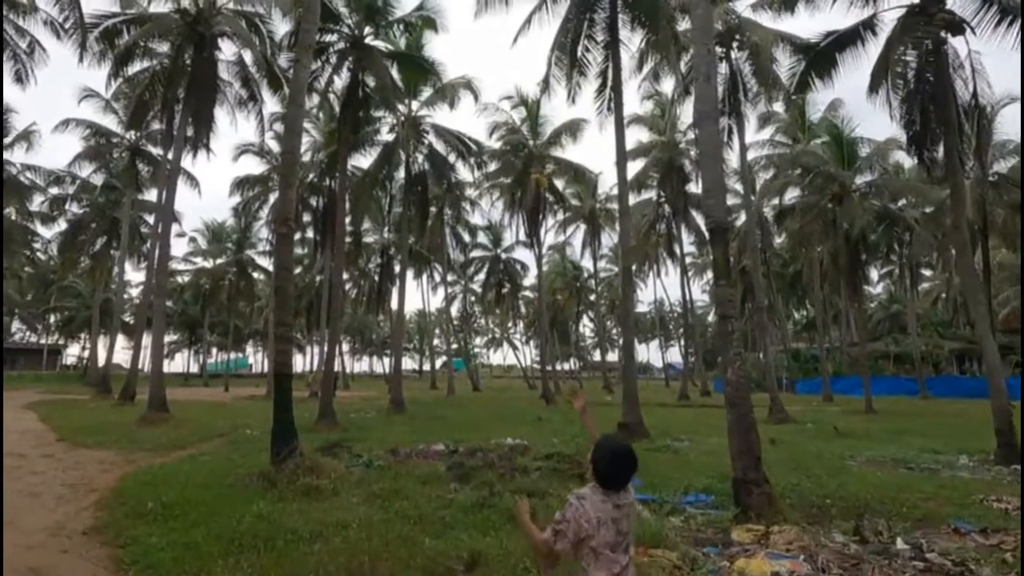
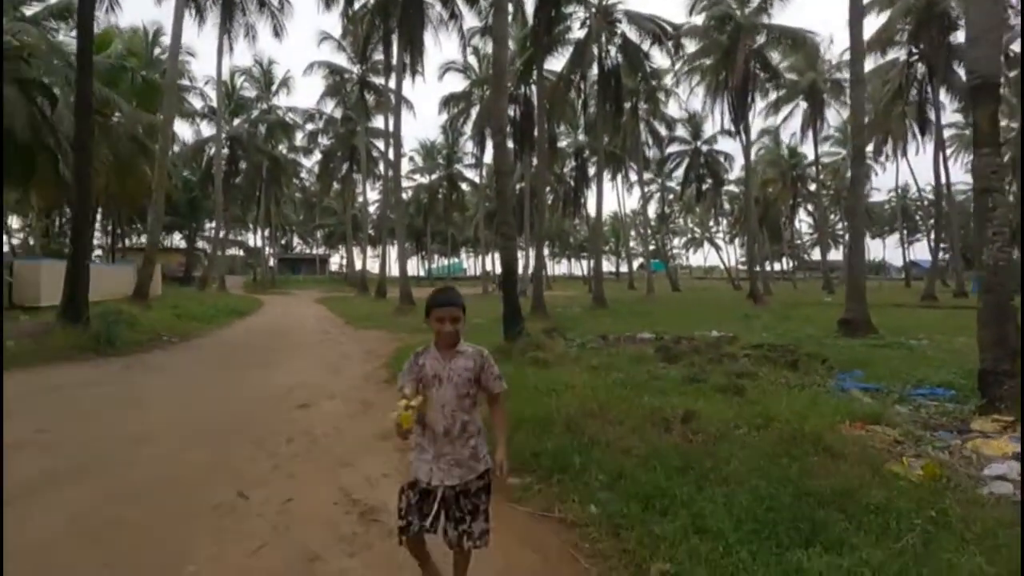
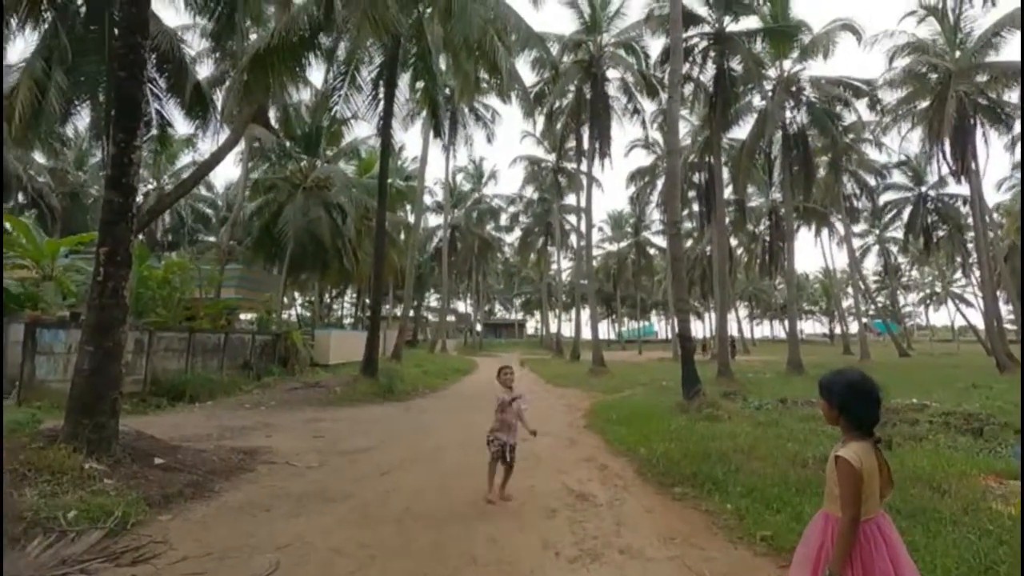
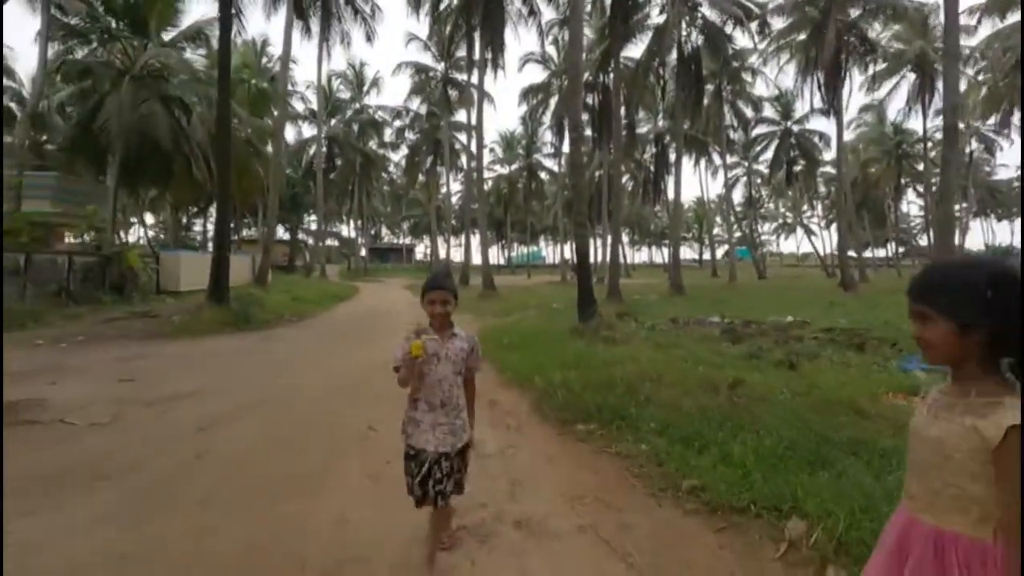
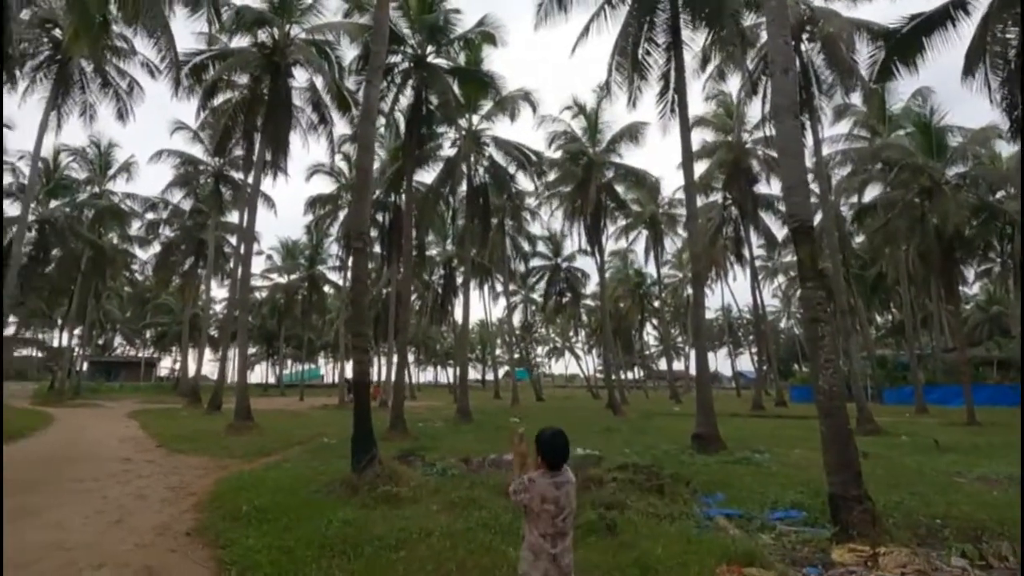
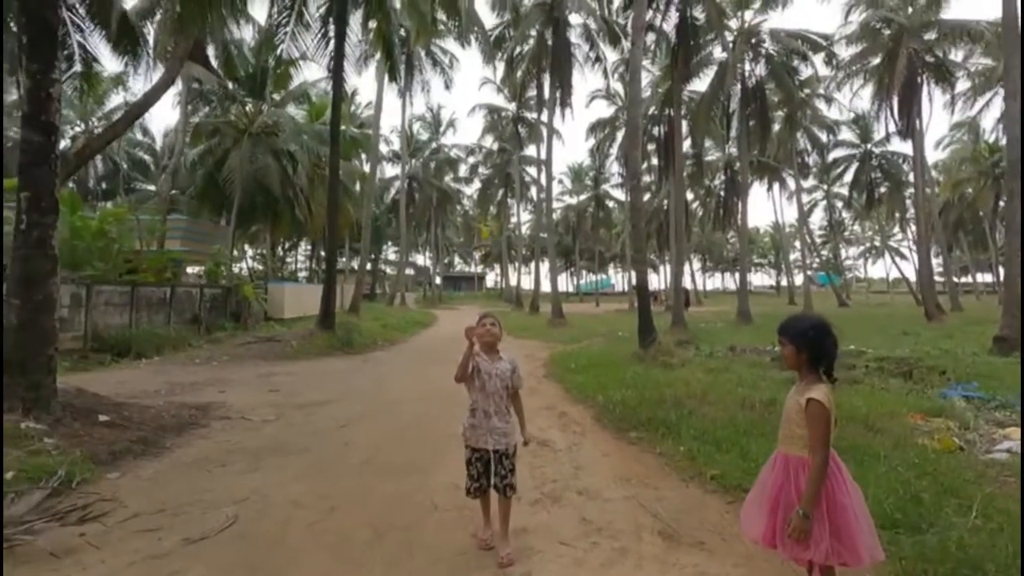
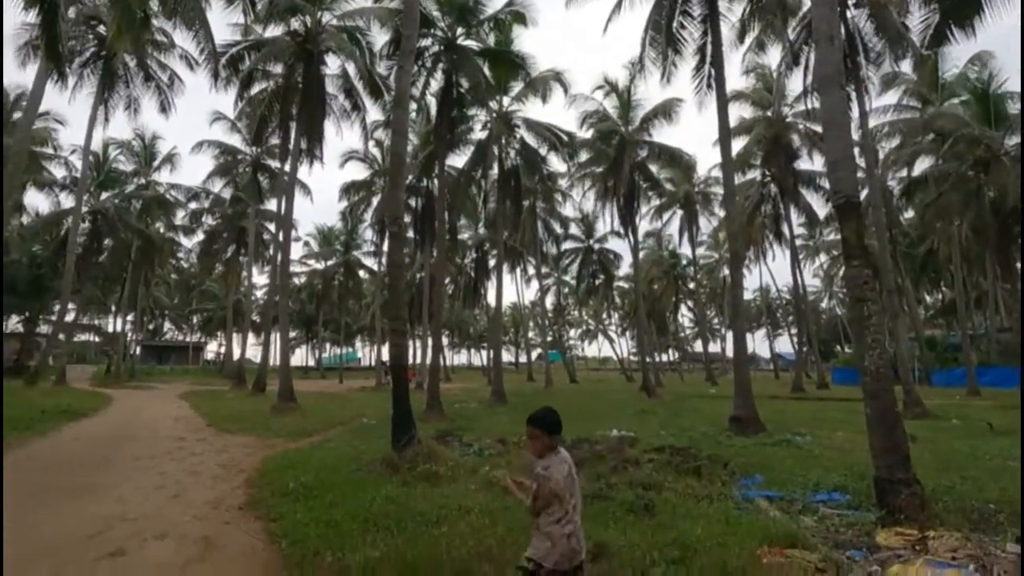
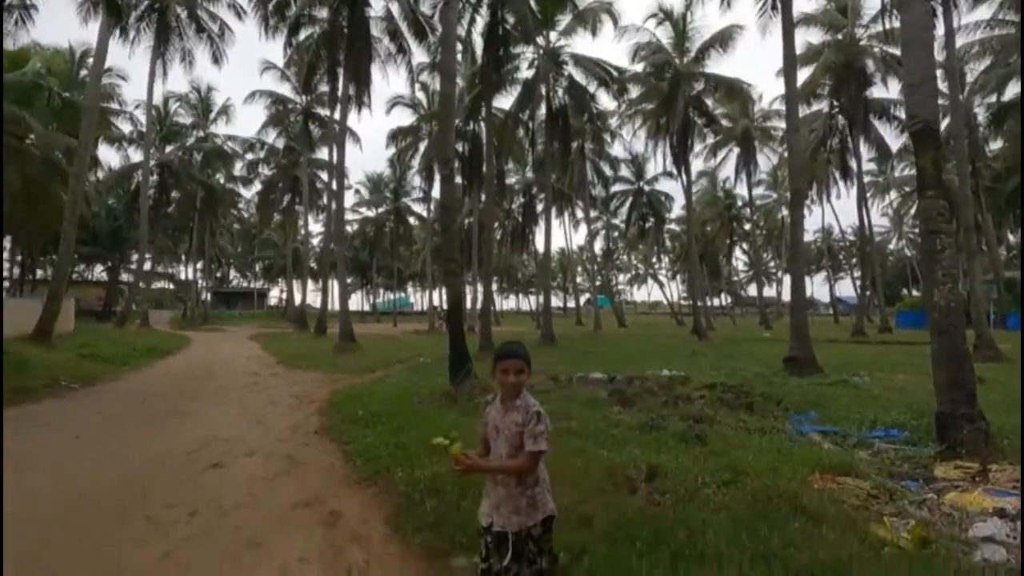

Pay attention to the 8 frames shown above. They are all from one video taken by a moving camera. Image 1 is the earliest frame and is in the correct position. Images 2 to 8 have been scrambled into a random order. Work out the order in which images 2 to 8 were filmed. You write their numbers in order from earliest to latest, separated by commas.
5, 7, 8, 2, 4, 6, 3
